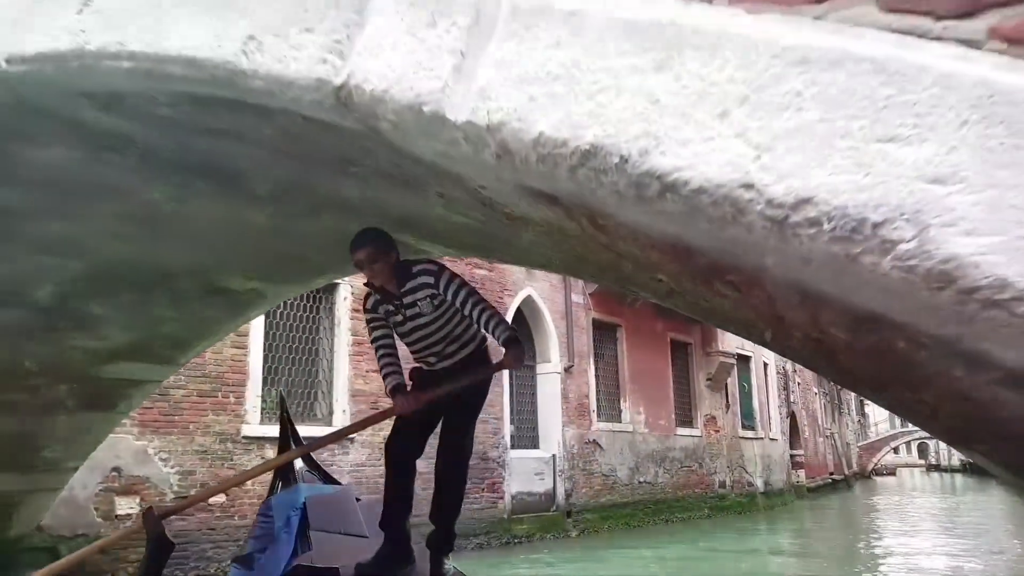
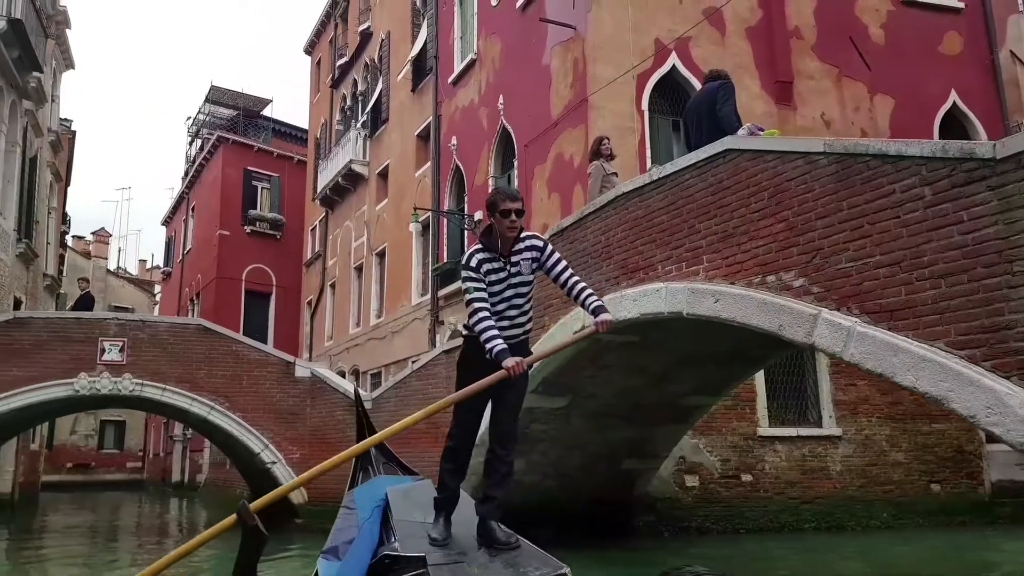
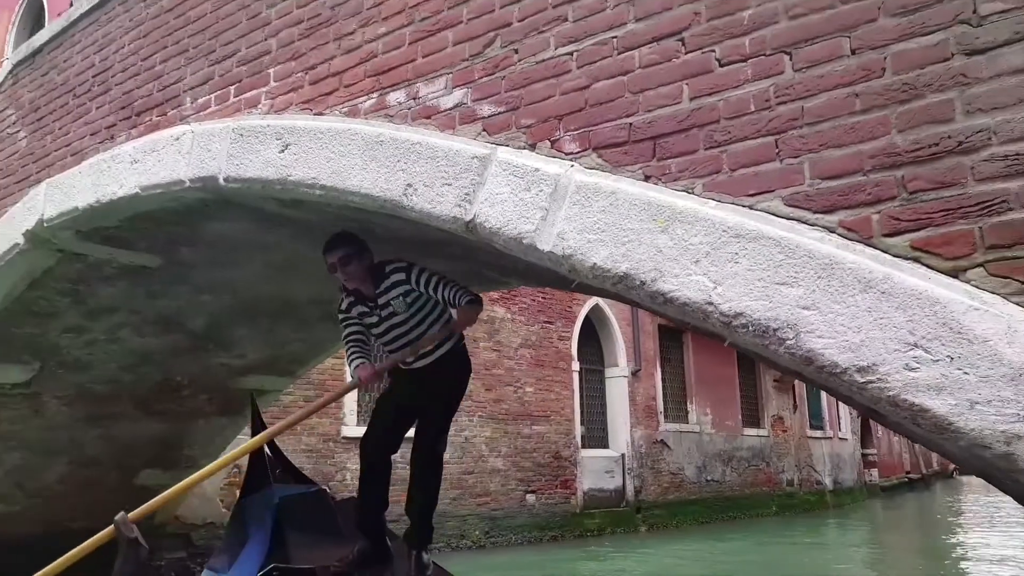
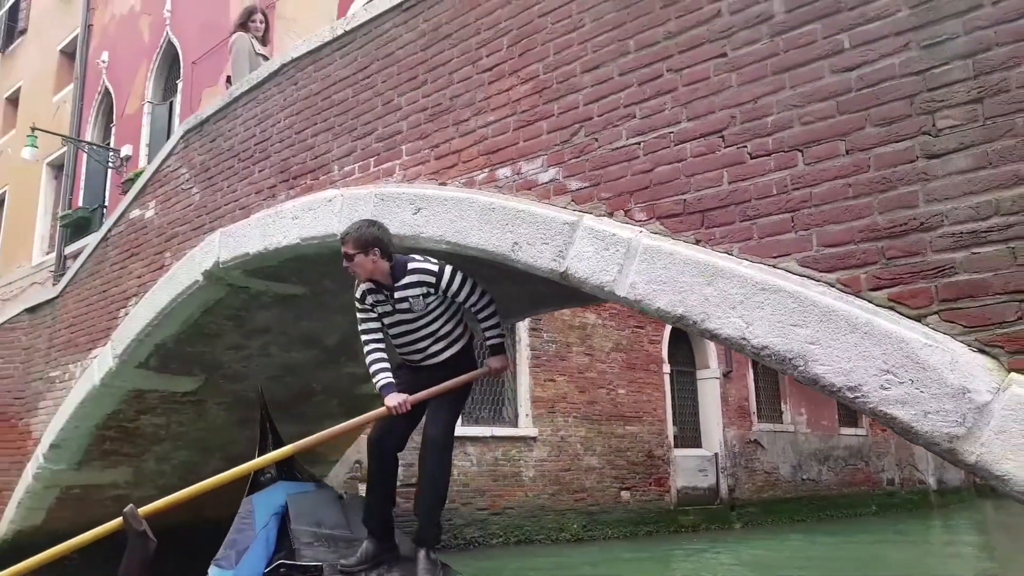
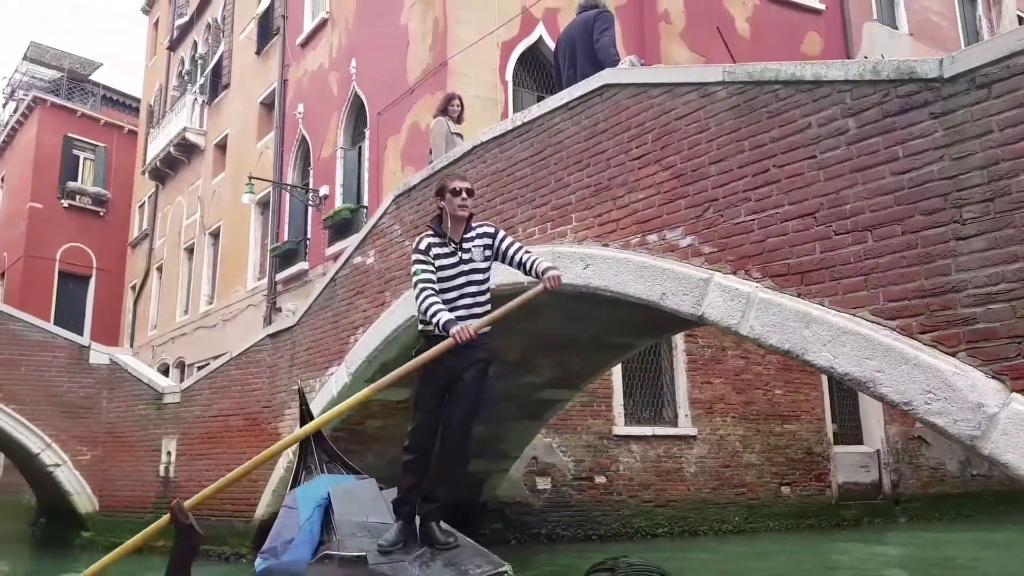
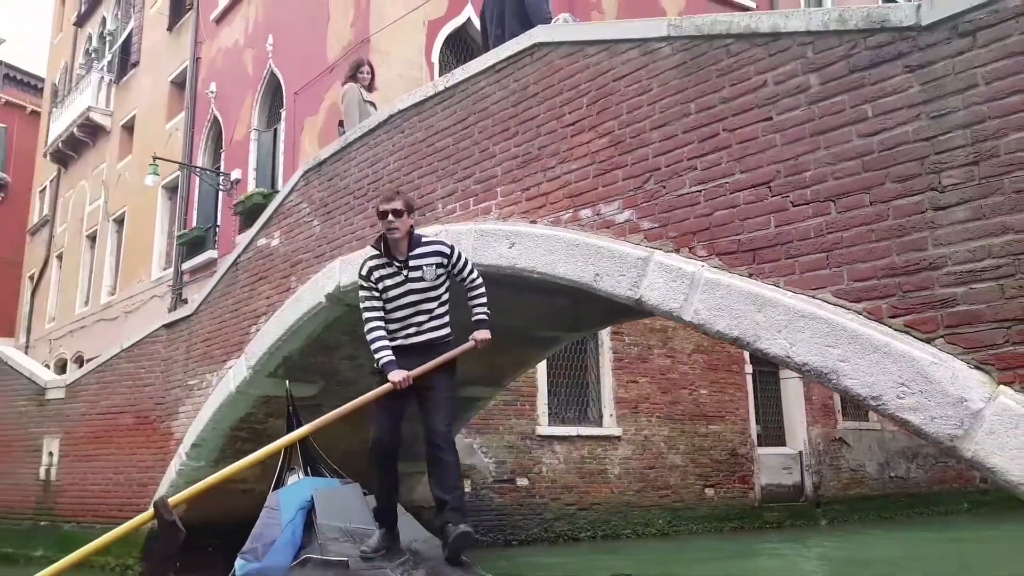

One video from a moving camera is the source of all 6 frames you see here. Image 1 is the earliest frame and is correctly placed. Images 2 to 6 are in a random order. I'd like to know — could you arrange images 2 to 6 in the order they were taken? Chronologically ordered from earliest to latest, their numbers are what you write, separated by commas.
3, 4, 6, 5, 2
